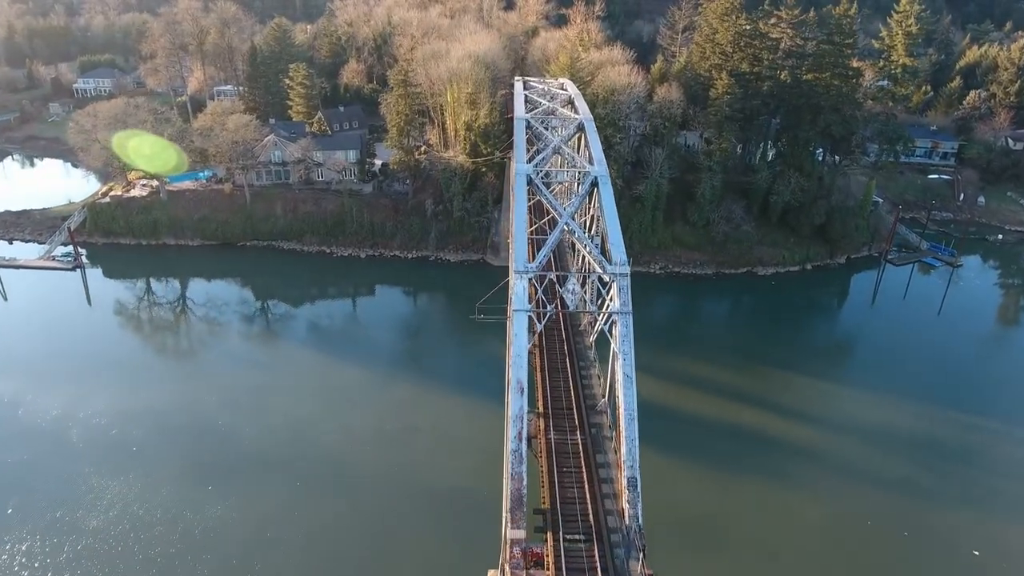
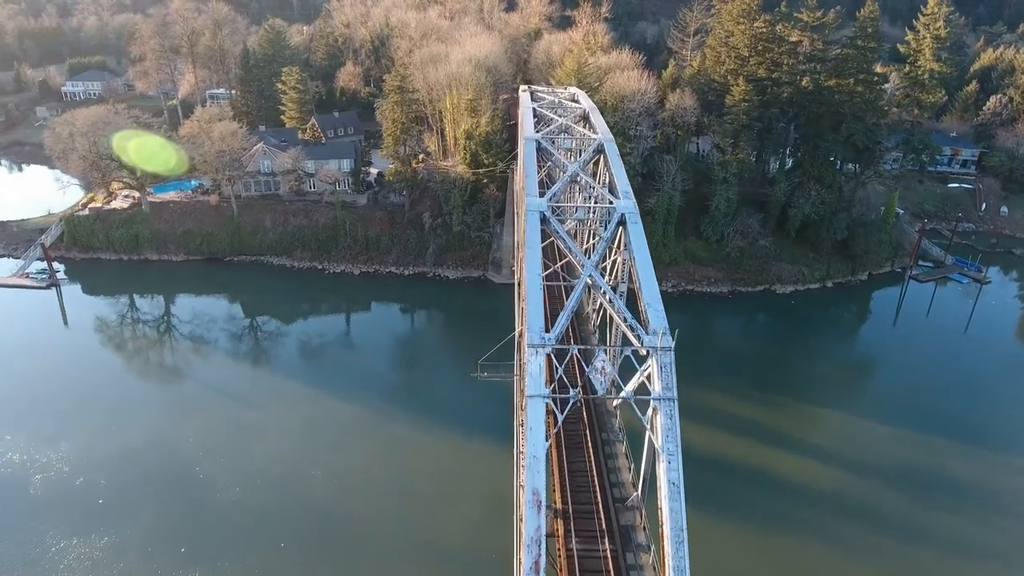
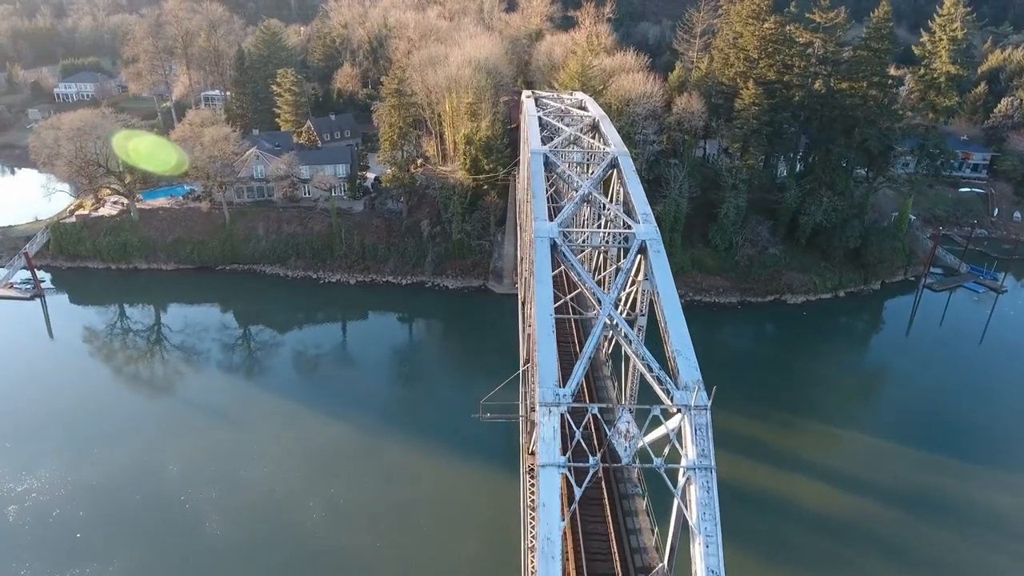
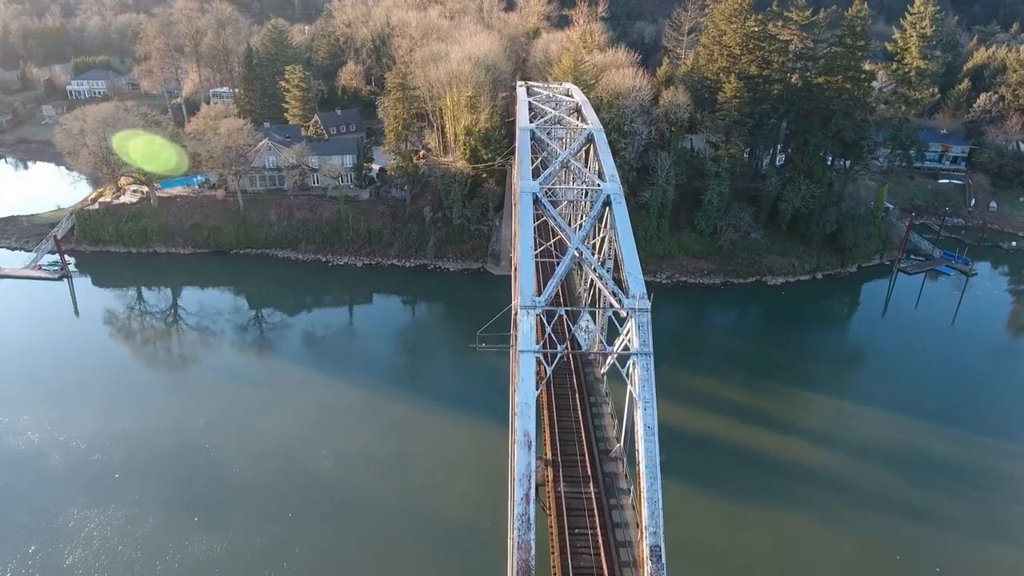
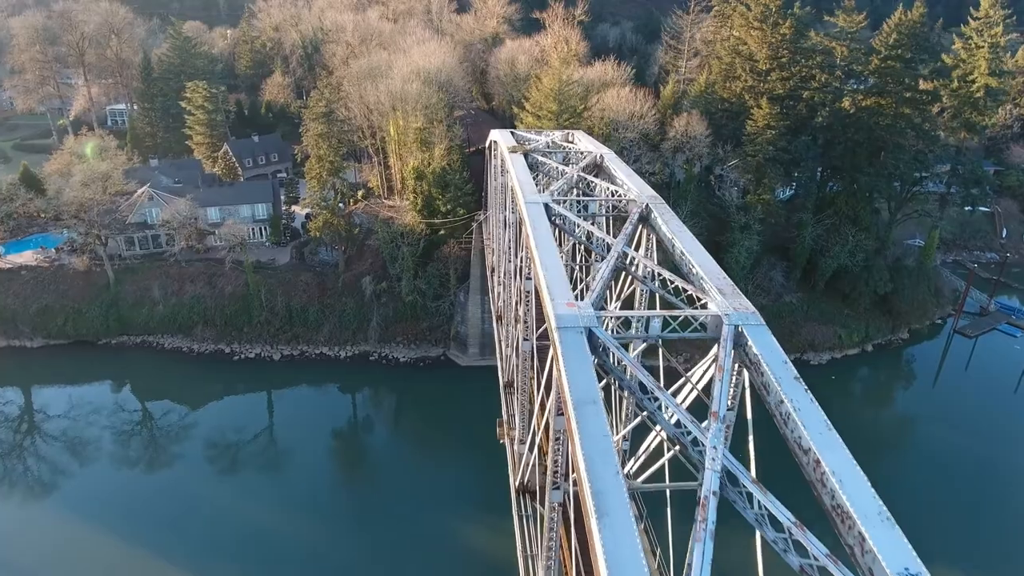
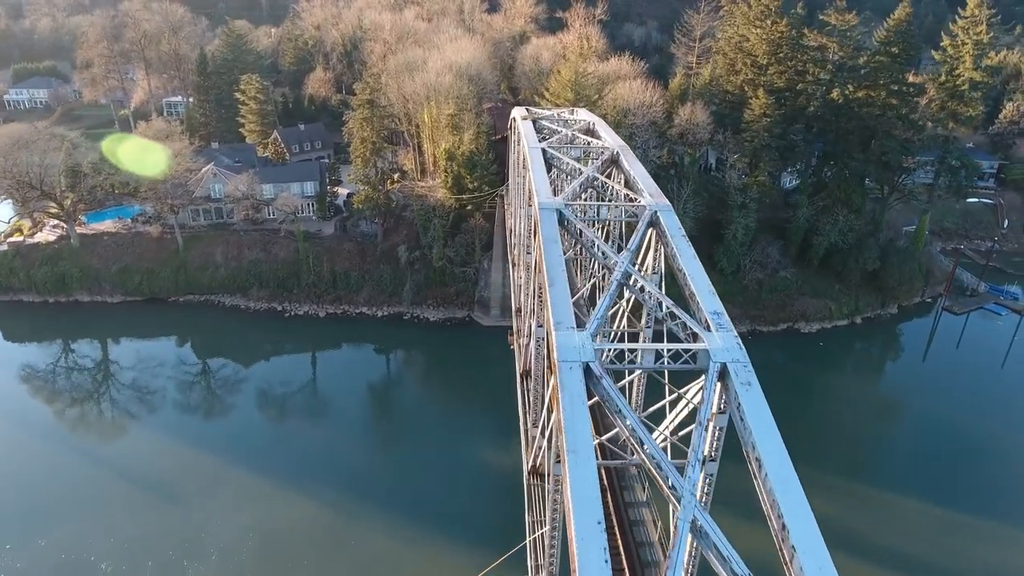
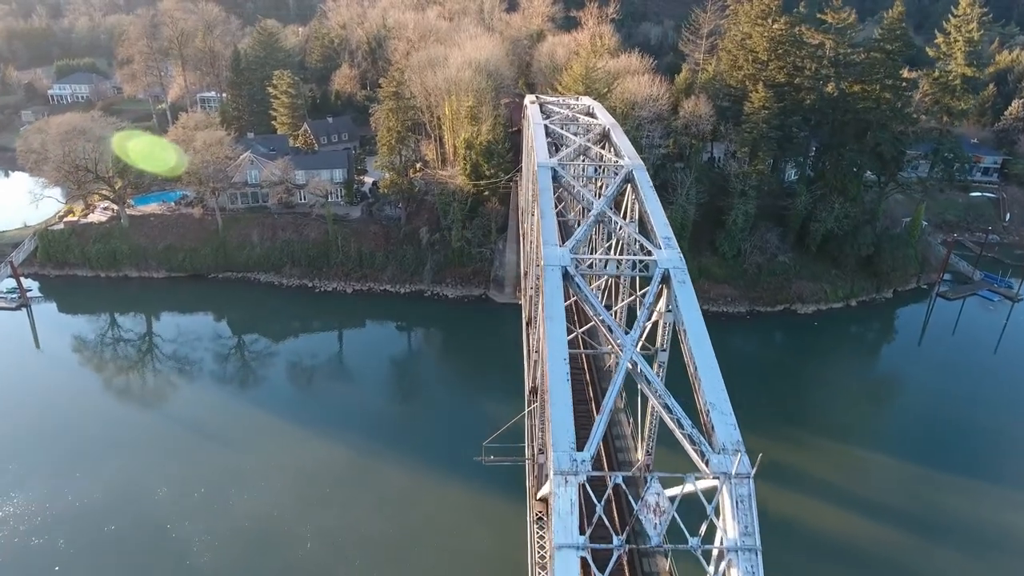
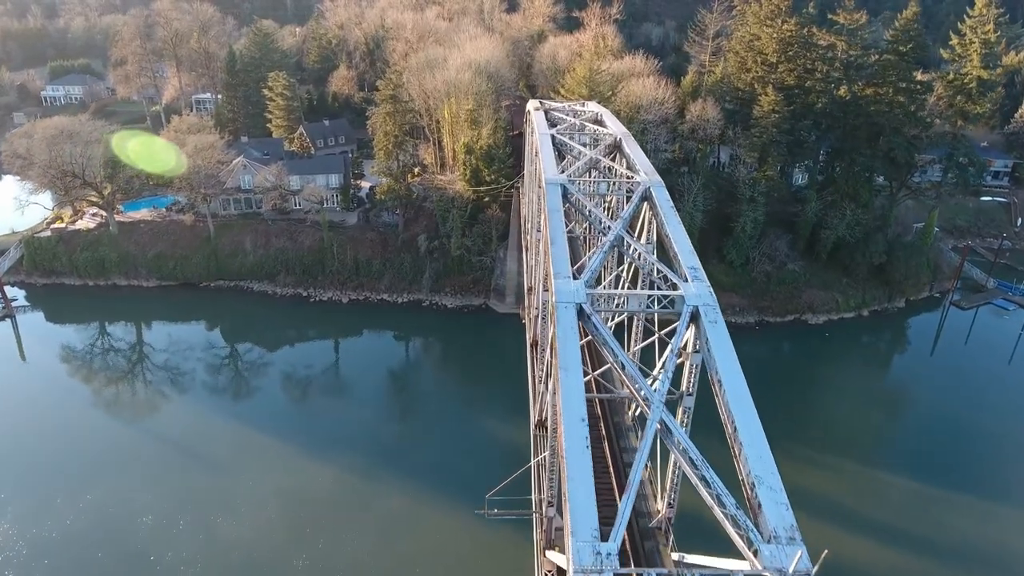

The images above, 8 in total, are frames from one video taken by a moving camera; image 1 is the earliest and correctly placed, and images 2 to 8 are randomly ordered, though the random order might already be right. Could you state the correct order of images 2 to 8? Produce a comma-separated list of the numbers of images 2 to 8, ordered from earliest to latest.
4, 2, 3, 7, 8, 6, 5
